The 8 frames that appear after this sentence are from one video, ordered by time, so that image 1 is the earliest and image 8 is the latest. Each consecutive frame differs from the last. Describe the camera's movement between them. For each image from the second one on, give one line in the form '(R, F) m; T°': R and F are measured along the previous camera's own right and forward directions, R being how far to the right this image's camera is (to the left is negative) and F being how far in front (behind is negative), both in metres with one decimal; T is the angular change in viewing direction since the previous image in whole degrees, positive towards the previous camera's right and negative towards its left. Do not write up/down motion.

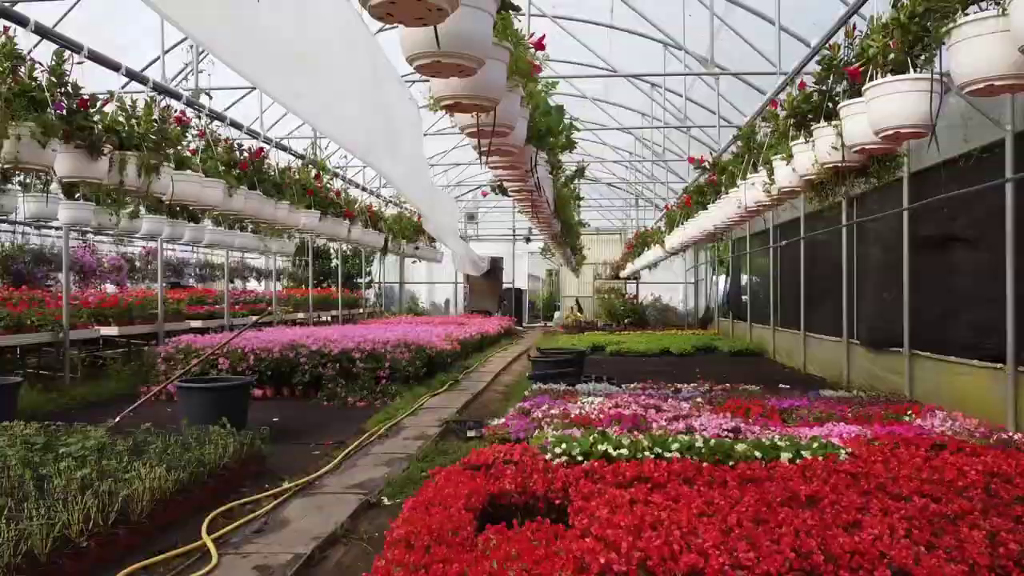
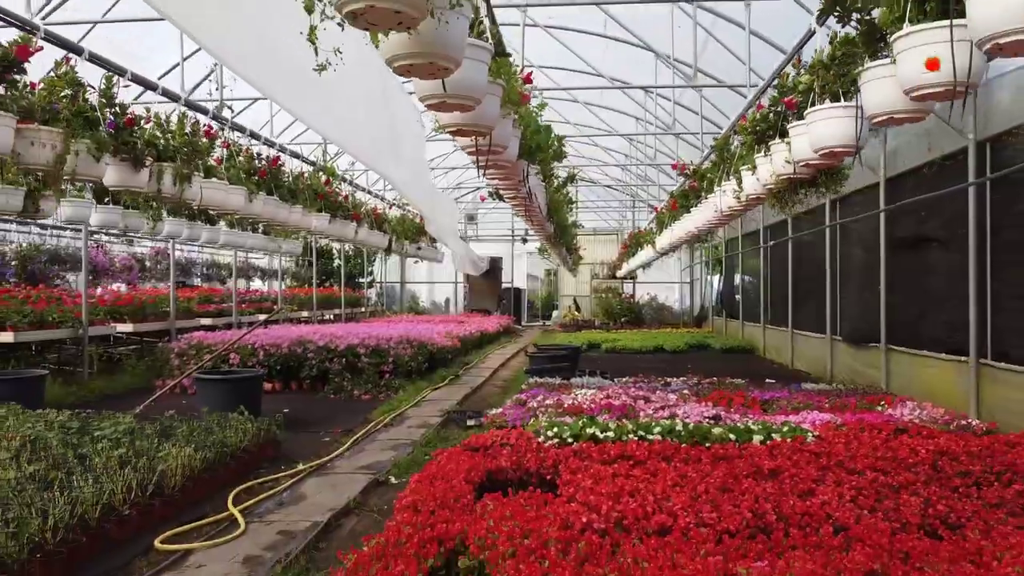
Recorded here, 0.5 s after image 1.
(0.0, -0.5) m; 0°
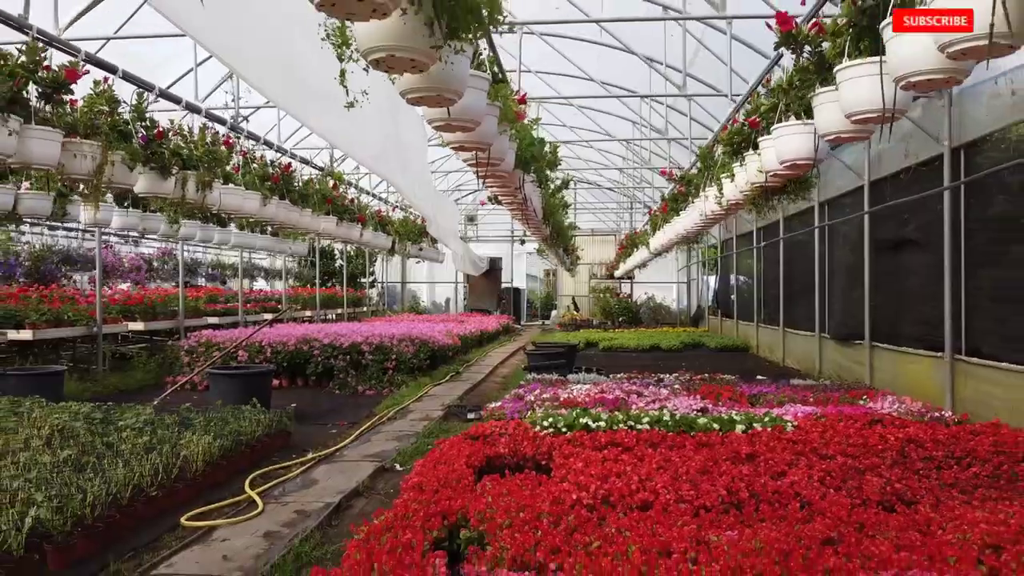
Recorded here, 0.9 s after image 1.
(0.0, -0.4) m; 0°
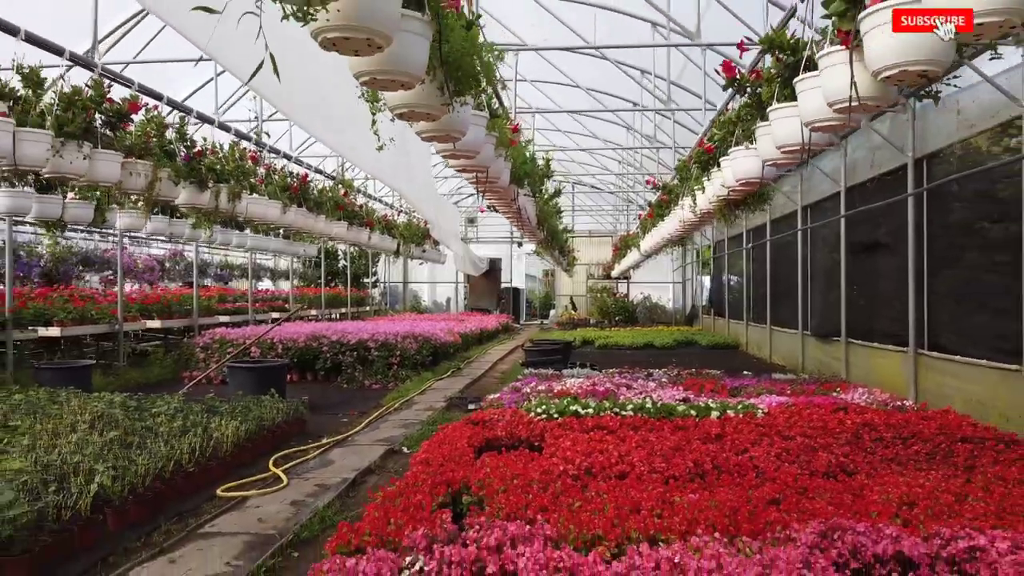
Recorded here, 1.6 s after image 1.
(0.0, -0.6) m; 0°
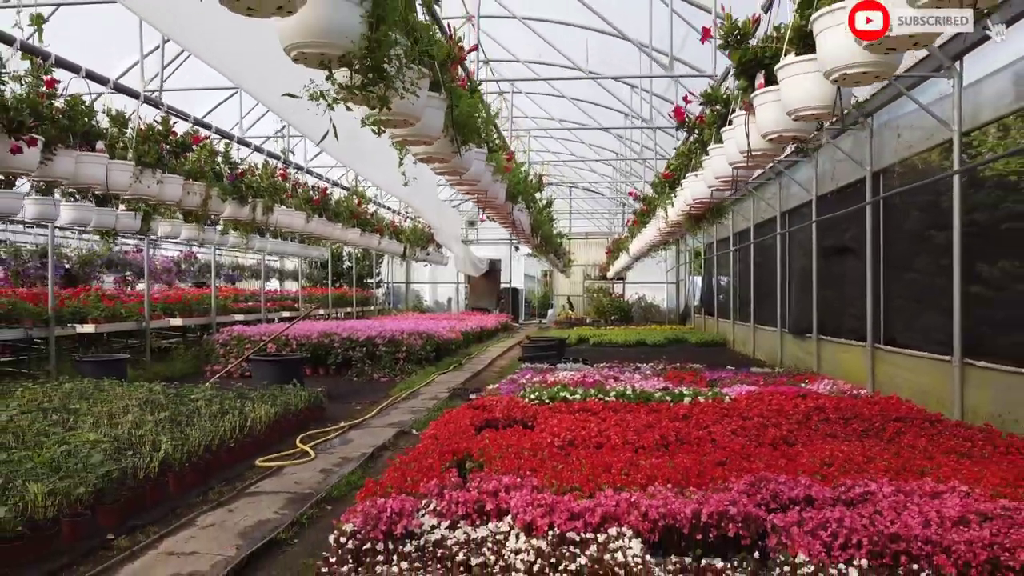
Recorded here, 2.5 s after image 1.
(0.0, -0.9) m; 0°
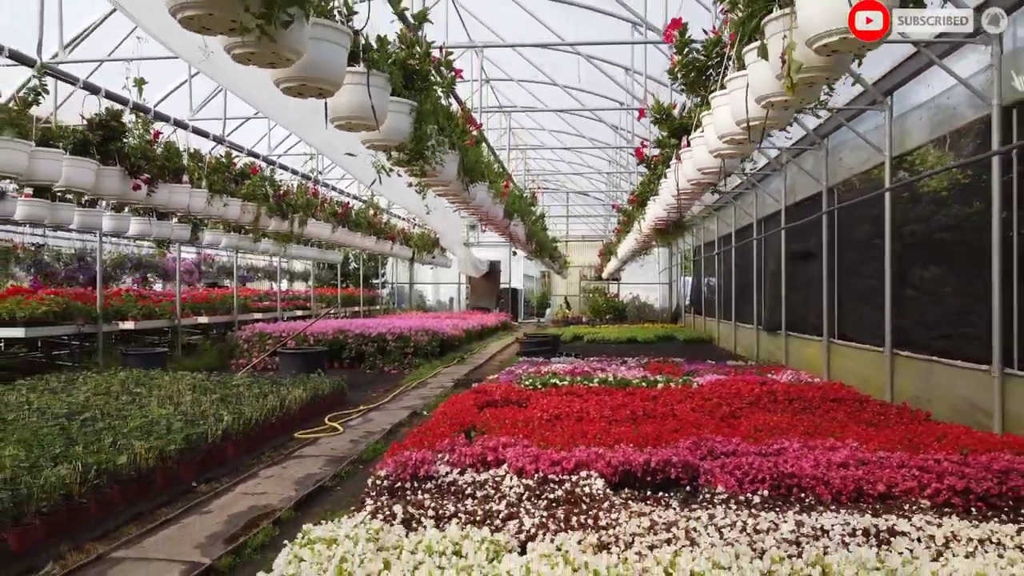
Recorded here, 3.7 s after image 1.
(0.0, -1.2) m; 0°
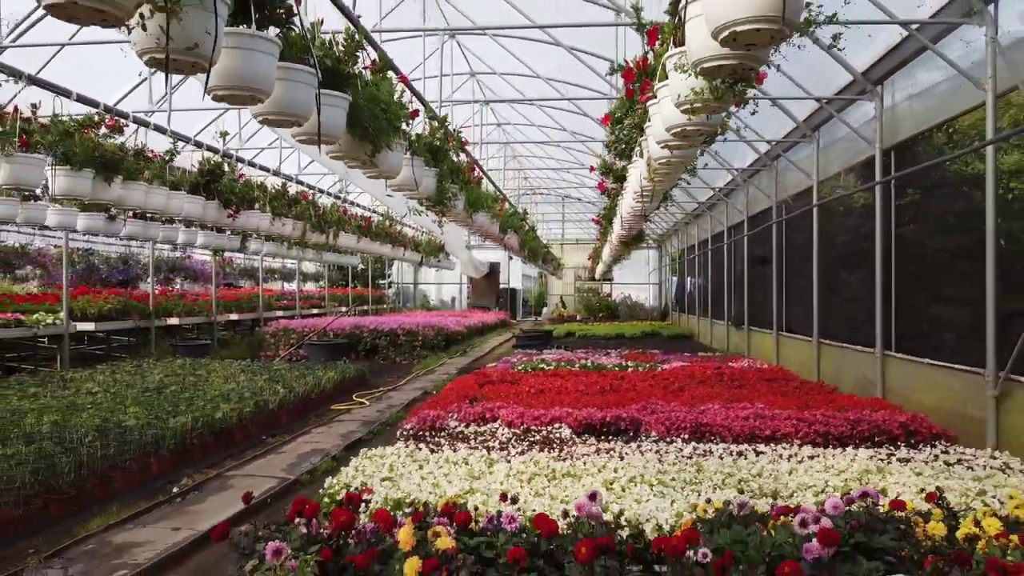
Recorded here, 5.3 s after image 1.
(+0.1, -1.7) m; 0°
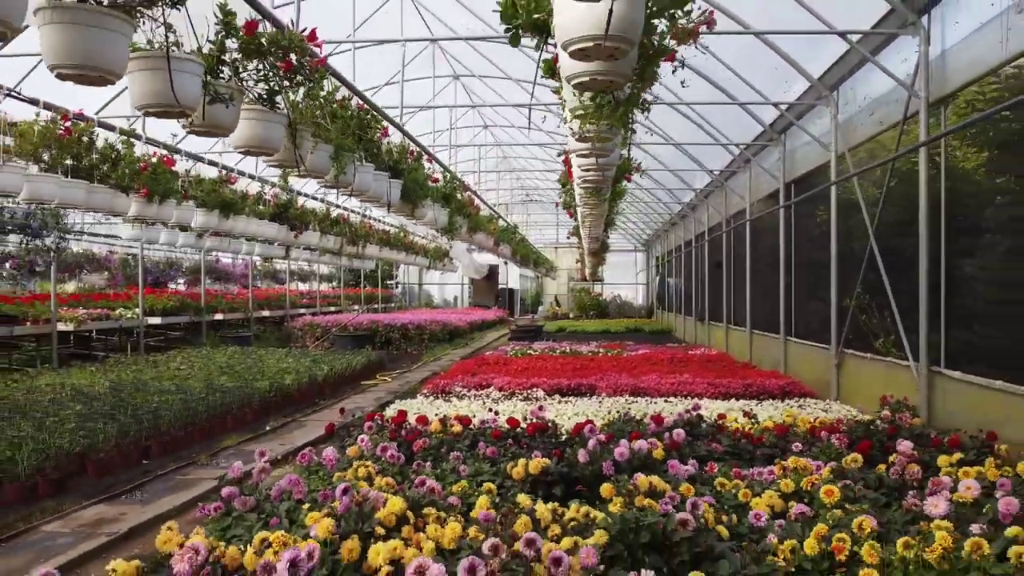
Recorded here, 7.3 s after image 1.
(+0.1, -2.4) m; 0°
